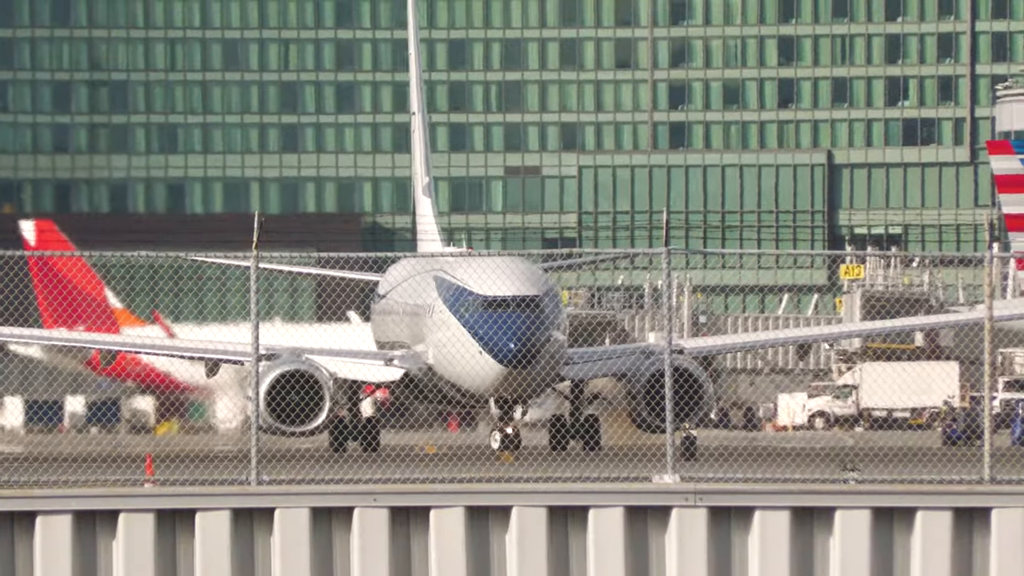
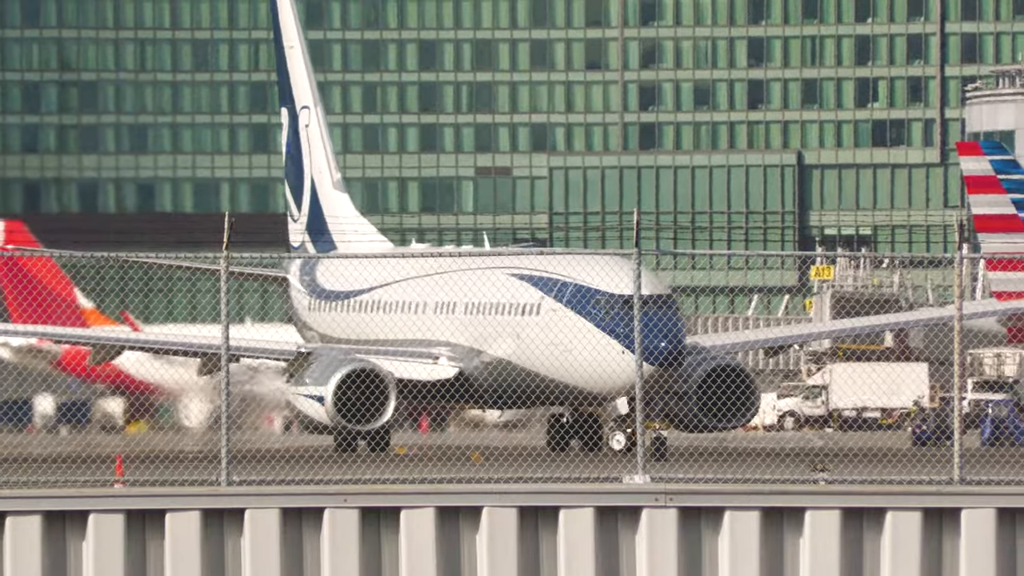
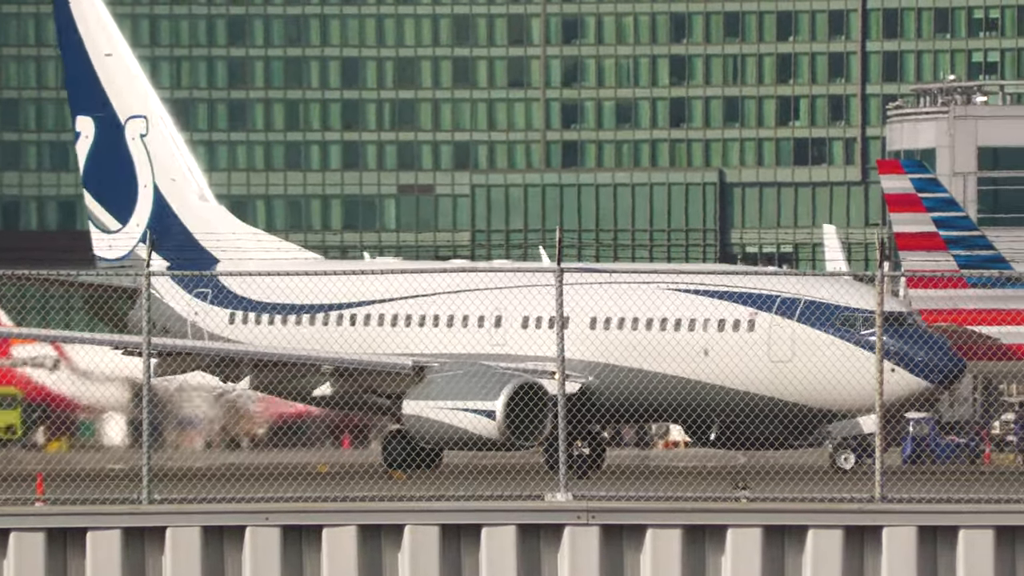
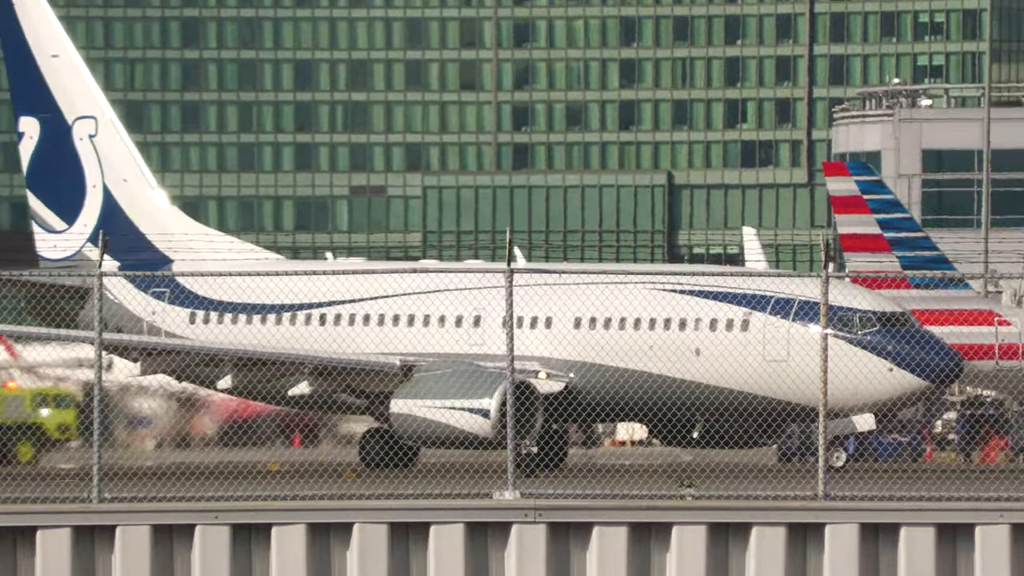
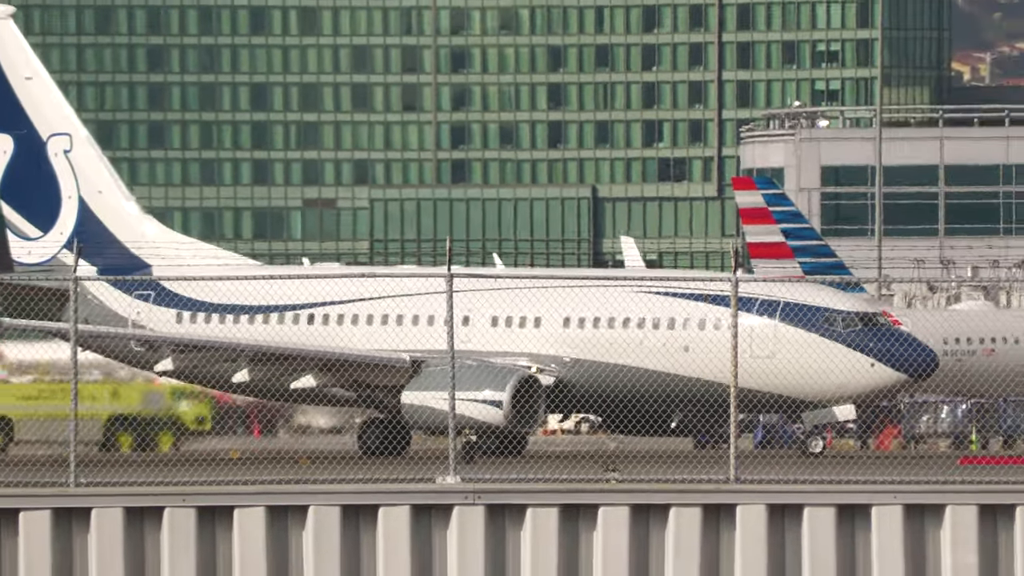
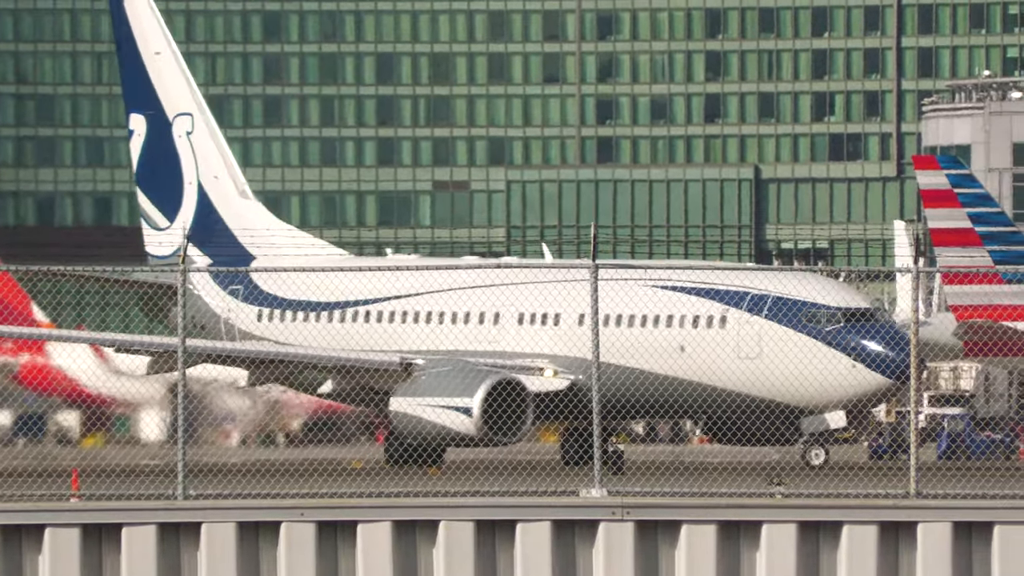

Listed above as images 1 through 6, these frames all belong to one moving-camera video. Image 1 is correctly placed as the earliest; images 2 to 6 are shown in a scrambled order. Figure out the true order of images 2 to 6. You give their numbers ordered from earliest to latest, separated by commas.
2, 6, 3, 4, 5
